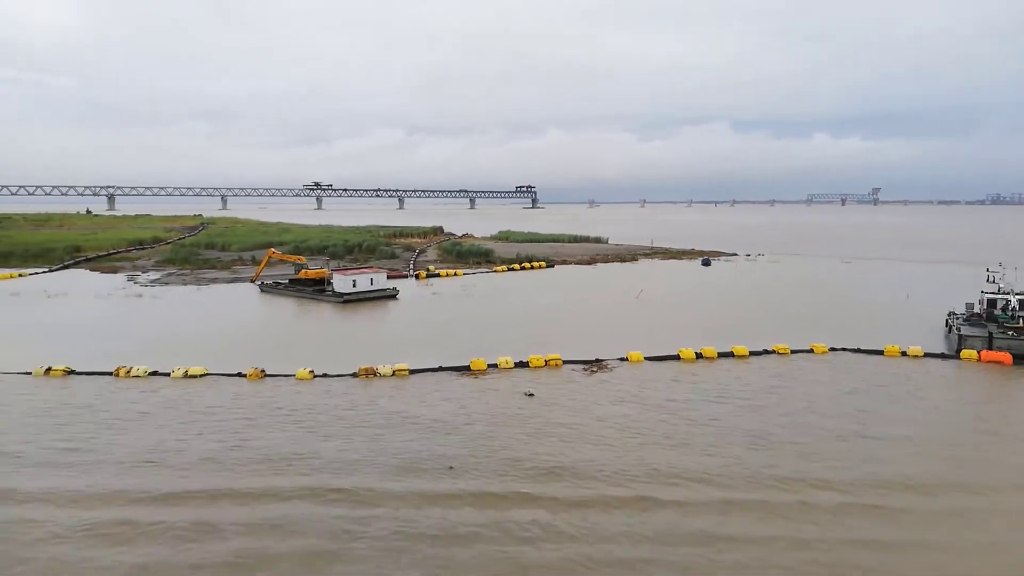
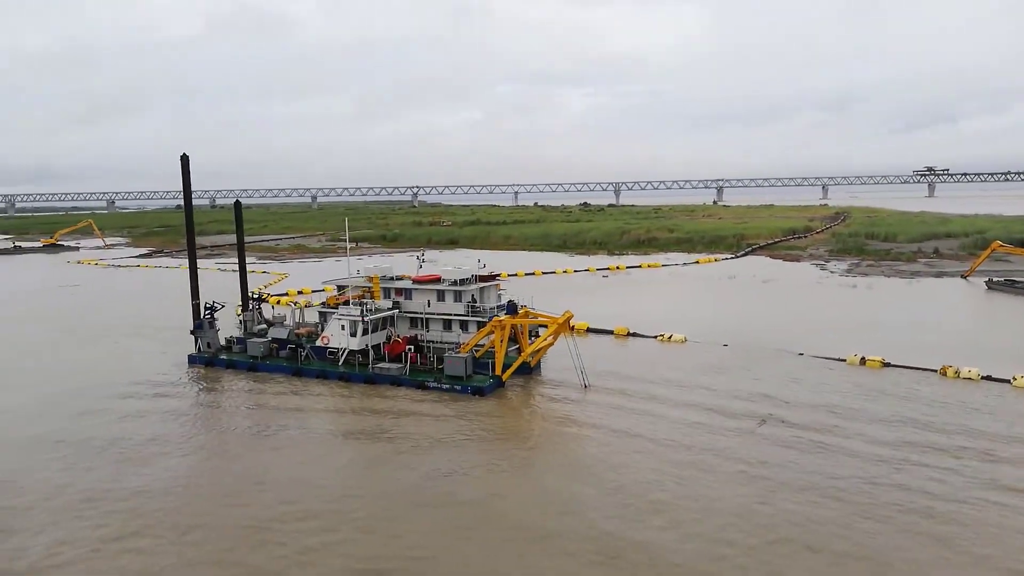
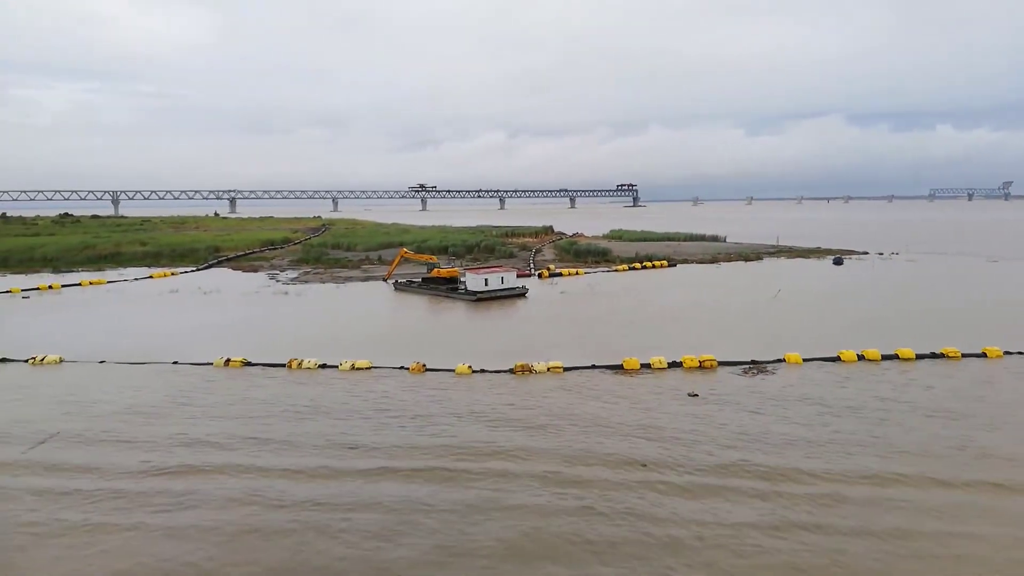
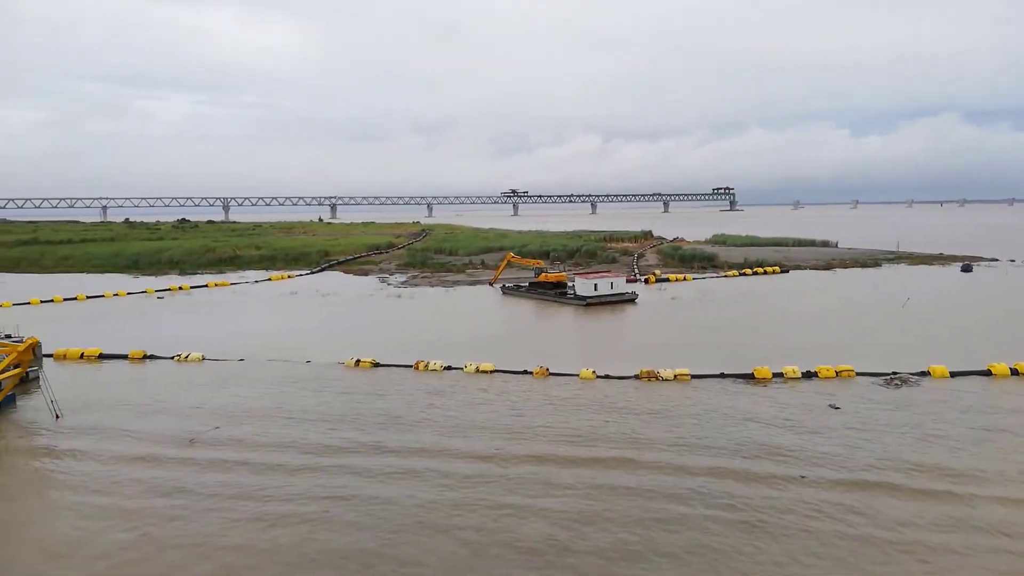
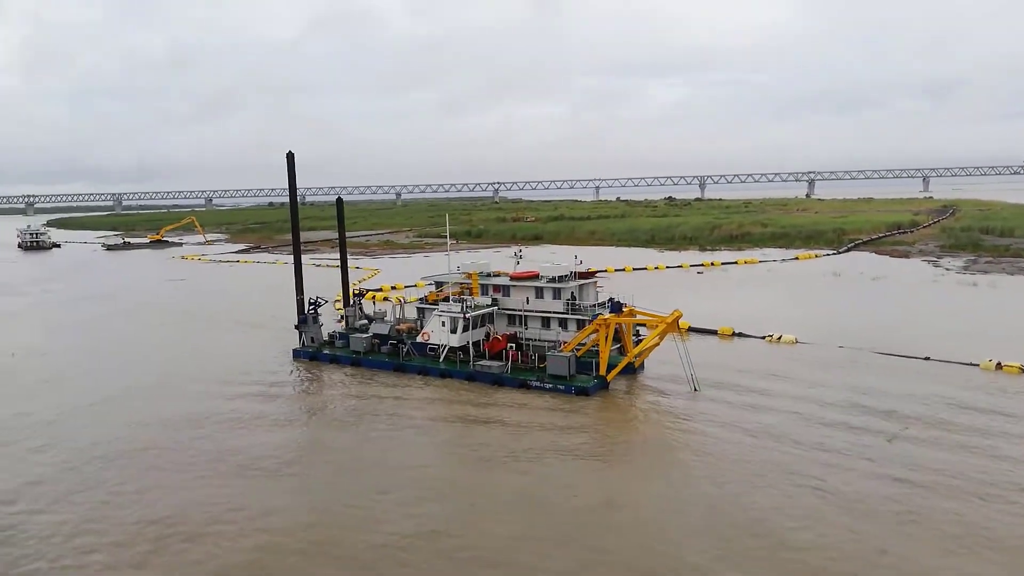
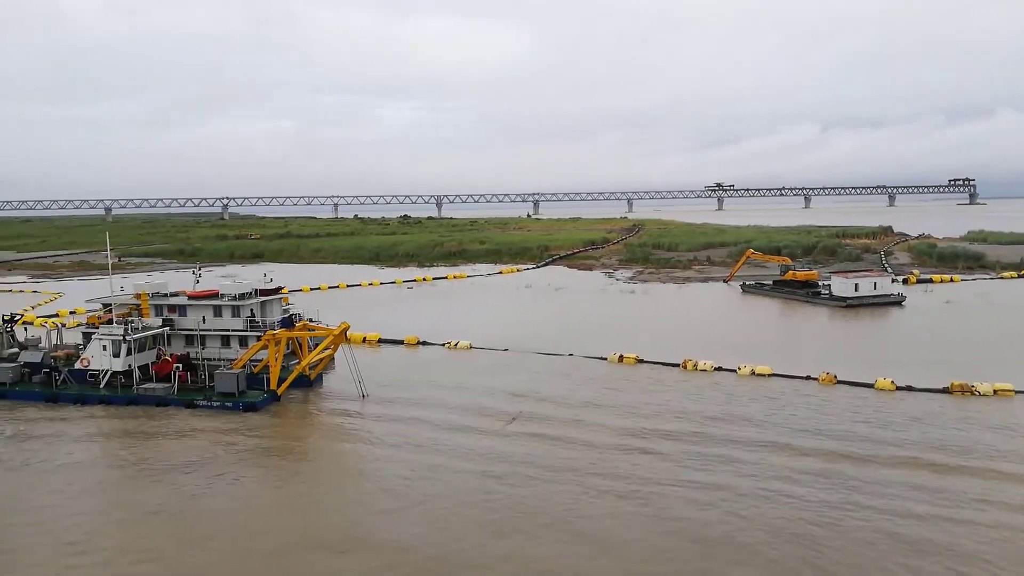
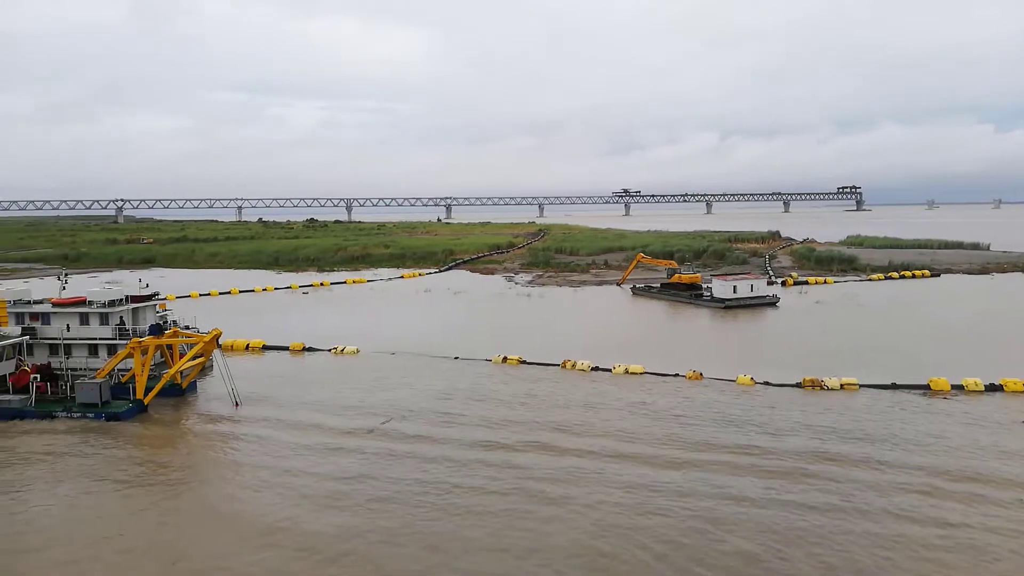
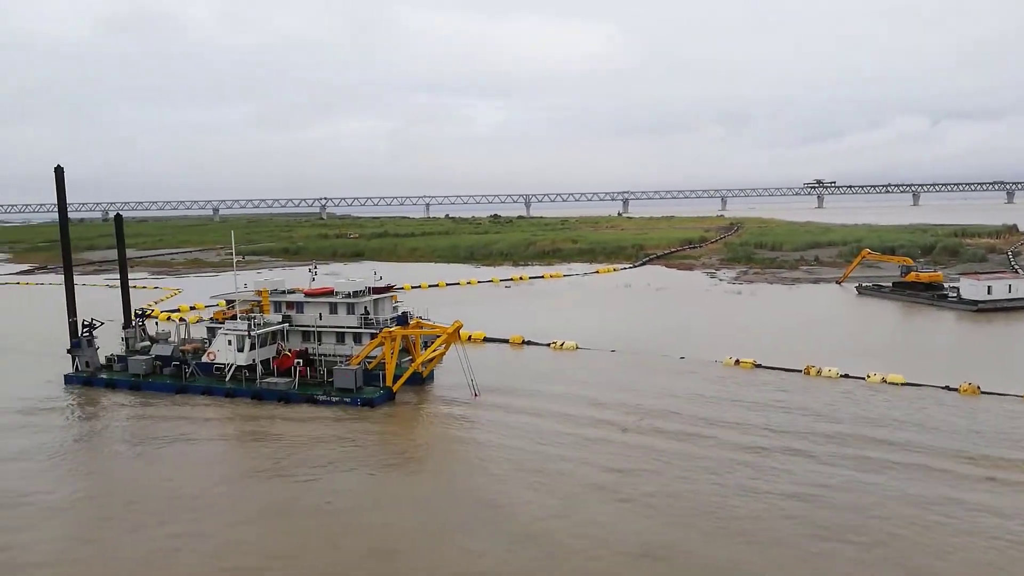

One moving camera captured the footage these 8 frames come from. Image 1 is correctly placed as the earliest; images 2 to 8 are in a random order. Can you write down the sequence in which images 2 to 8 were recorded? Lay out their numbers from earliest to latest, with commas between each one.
3, 4, 7, 6, 8, 2, 5
